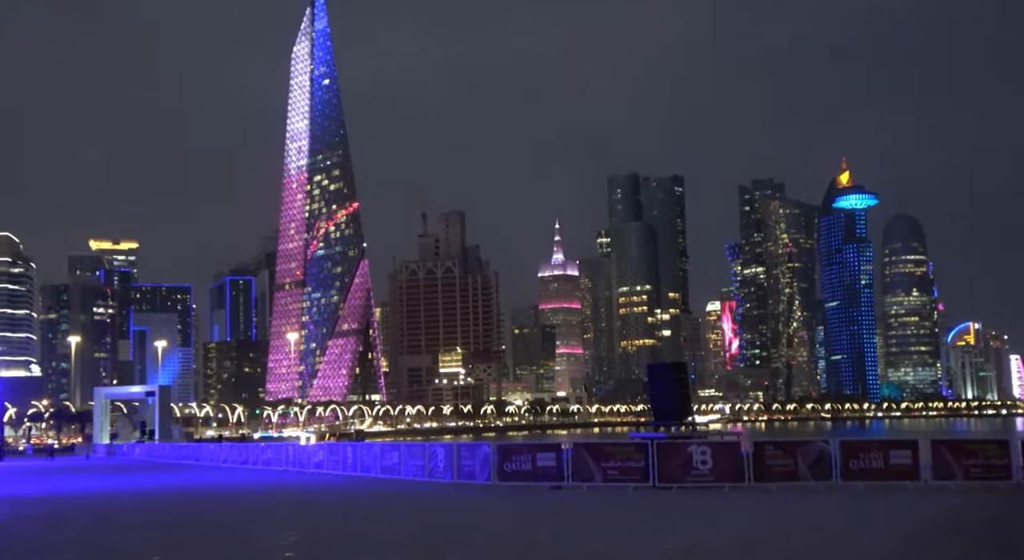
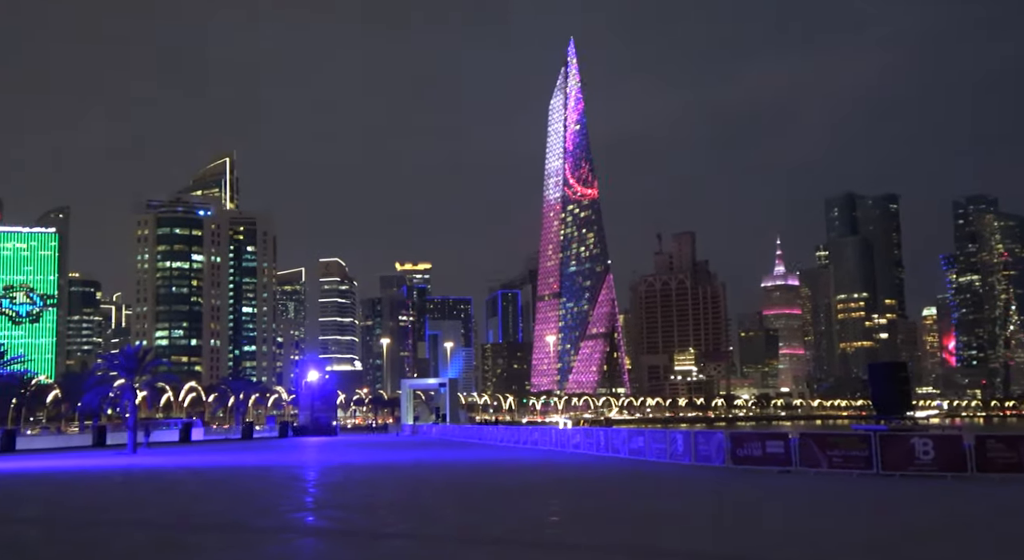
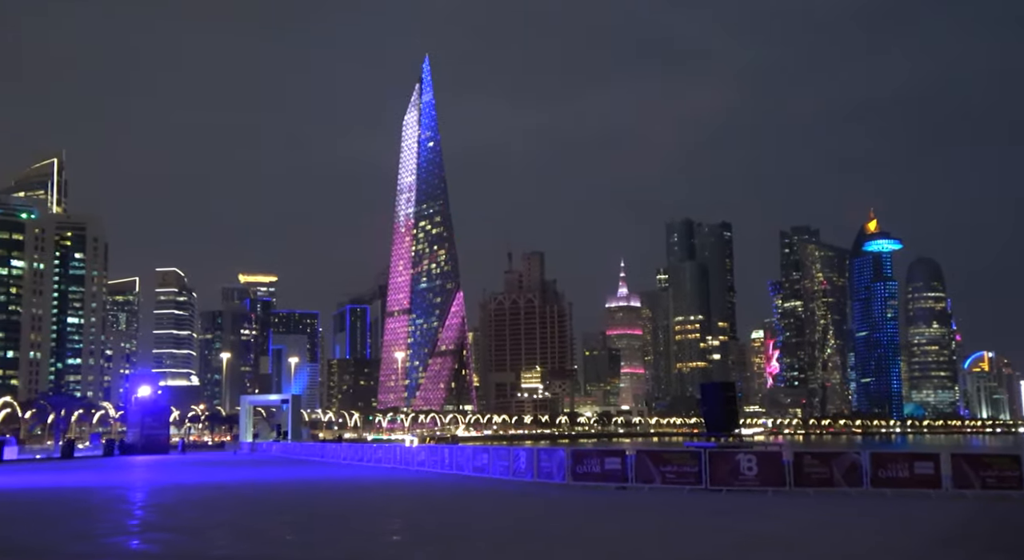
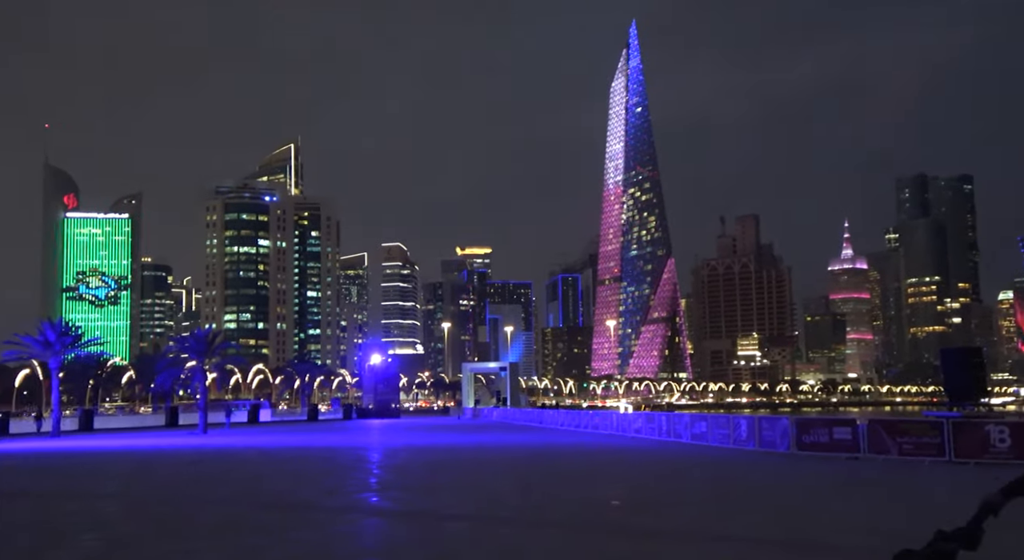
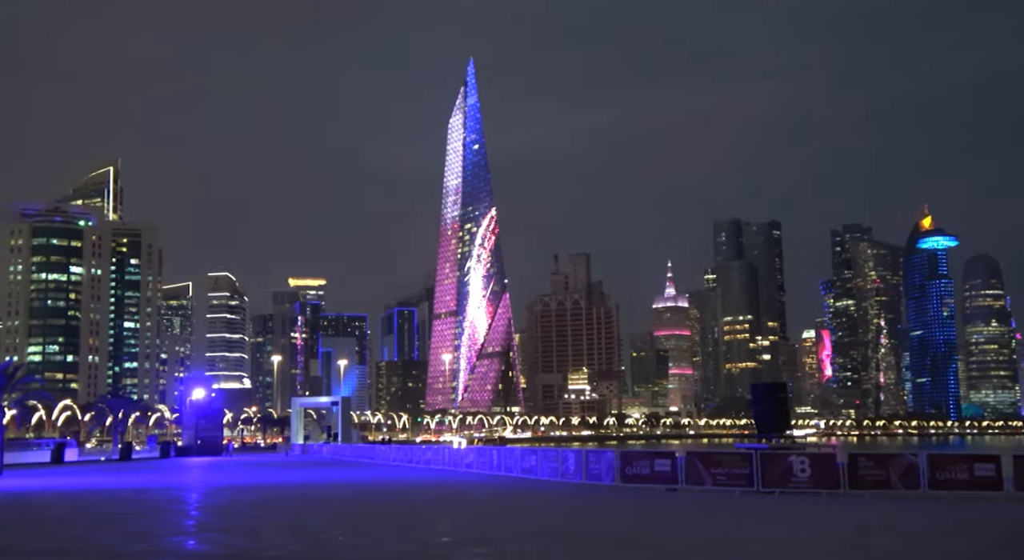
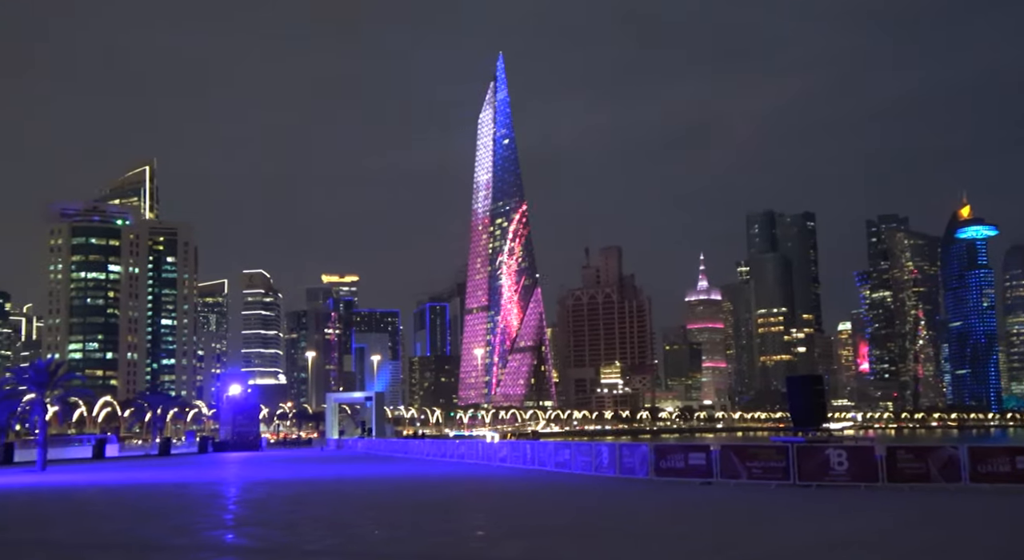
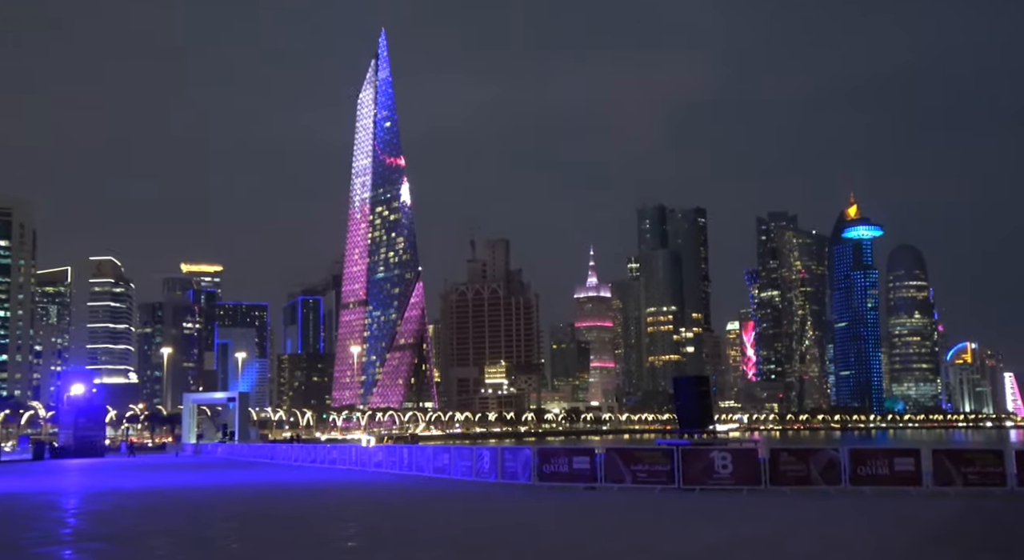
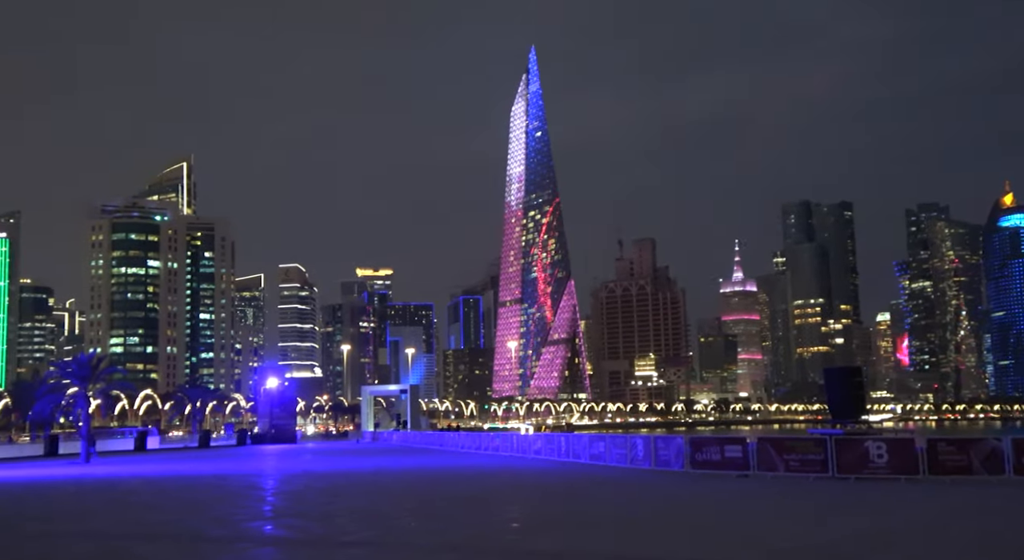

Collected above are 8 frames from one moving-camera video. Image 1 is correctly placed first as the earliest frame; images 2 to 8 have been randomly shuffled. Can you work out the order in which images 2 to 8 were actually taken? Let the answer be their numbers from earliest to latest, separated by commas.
7, 3, 5, 6, 8, 2, 4
